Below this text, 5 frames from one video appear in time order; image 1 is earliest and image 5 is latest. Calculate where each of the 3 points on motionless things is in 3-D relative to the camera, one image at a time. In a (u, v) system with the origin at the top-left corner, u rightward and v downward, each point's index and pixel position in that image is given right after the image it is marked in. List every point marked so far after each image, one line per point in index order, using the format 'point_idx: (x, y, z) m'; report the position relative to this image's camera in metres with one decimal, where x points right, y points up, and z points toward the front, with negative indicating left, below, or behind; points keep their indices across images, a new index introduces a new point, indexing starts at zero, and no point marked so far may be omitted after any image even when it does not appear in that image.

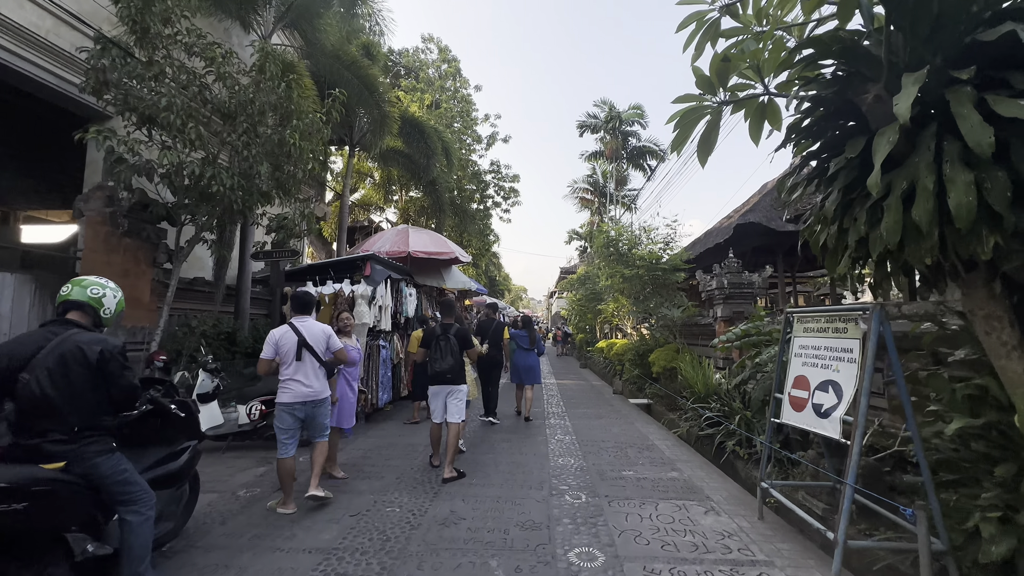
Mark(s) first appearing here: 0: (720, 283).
0: (+3.6, +0.1, +7.7) m
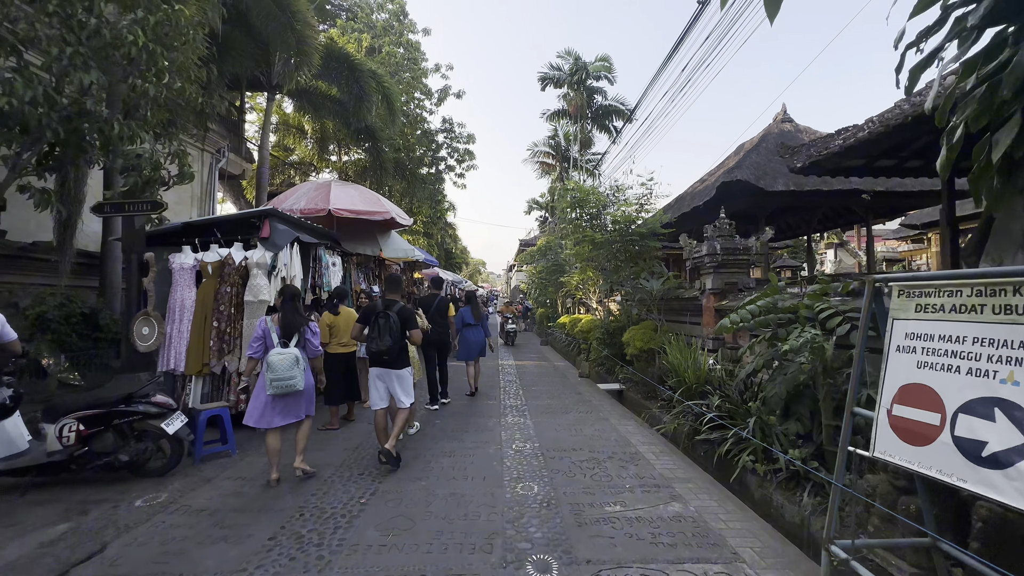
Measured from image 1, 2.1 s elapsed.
0: (+2.9, +0.6, +6.4) m
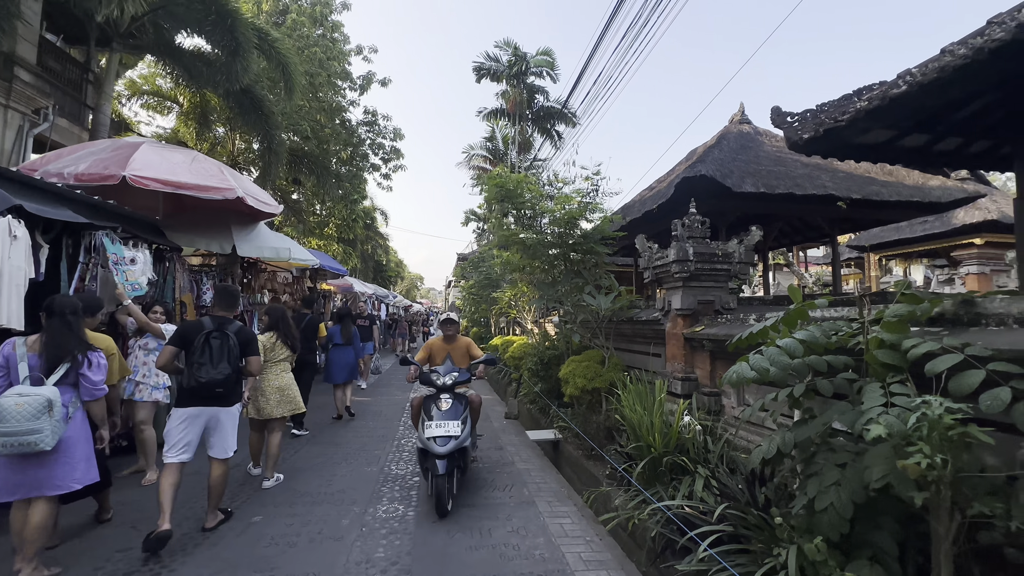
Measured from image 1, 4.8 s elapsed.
0: (+1.7, +0.4, +4.6) m
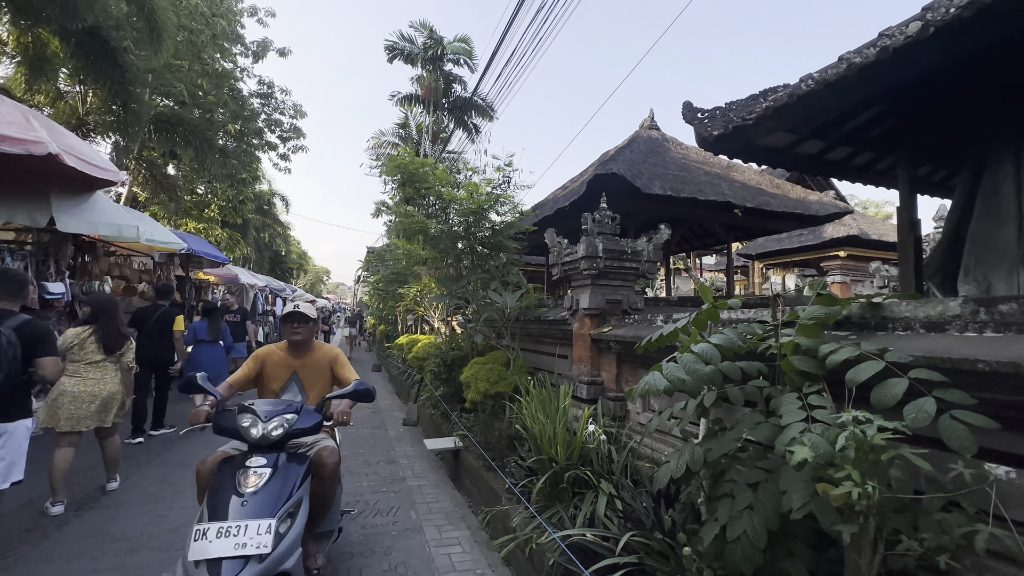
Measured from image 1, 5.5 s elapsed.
0: (+0.8, +0.4, +4.4) m
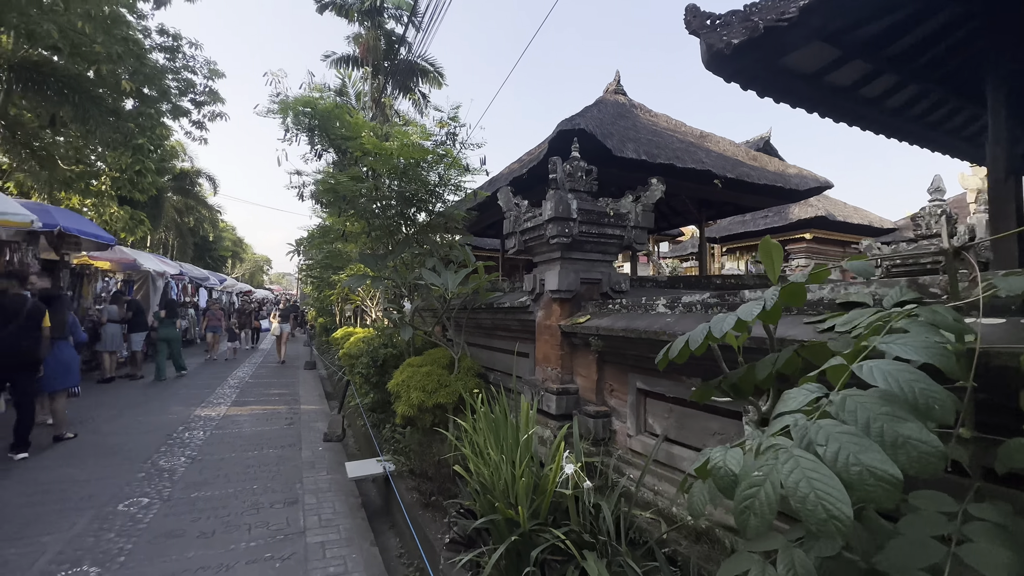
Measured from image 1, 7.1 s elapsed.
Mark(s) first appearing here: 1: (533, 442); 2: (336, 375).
0: (+0.3, +0.6, +3.2) m
1: (+0.1, -0.9, +2.6) m
2: (-3.4, -1.7, +8.7) m
